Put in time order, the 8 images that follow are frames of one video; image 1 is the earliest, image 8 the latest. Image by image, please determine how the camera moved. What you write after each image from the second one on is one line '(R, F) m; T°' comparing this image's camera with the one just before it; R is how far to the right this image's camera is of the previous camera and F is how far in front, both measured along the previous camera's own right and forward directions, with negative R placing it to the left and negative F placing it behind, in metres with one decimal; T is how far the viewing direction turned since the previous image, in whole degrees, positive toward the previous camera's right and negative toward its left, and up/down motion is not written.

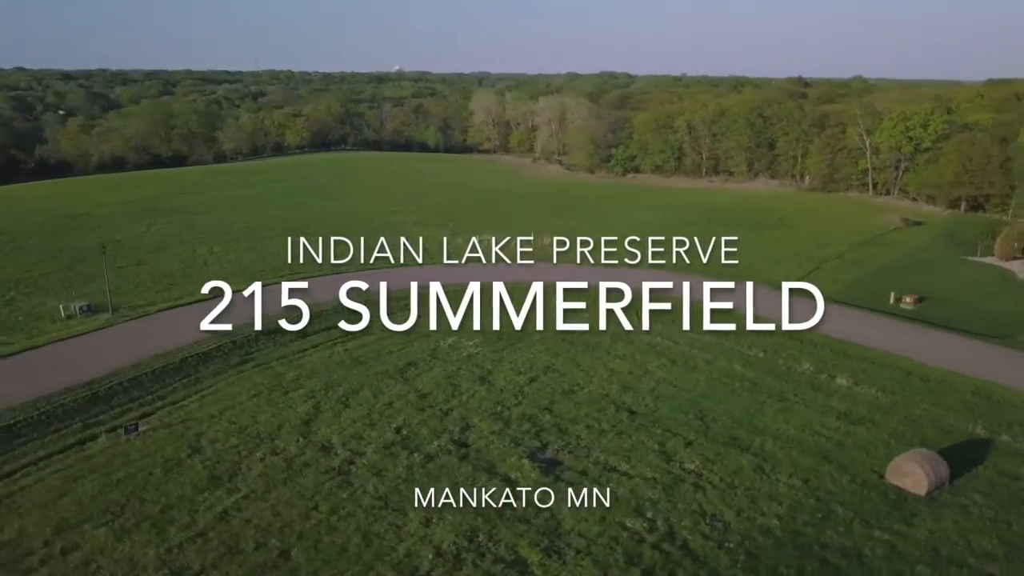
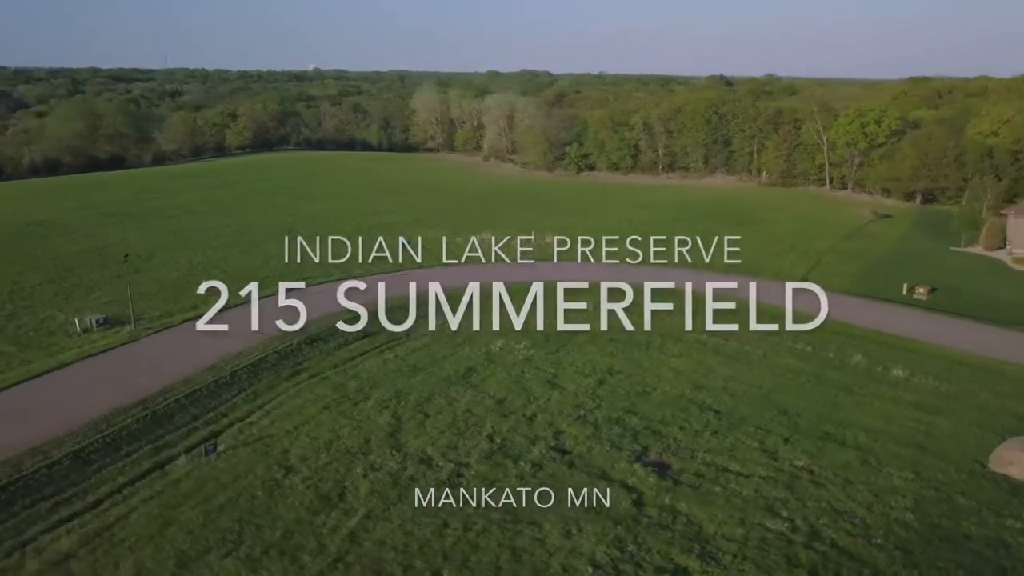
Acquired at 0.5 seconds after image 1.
(-3.2, +0.6) m; +5°
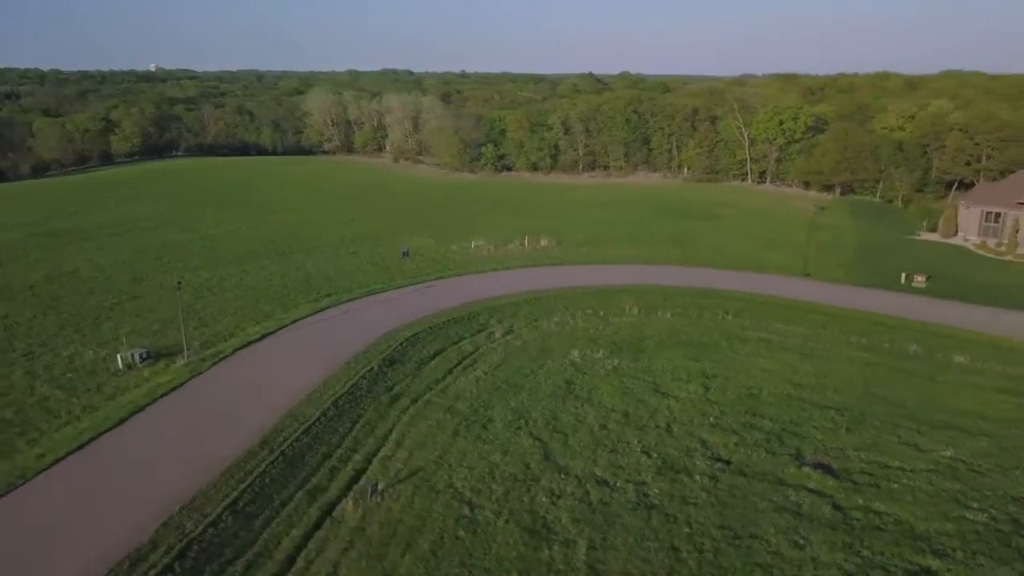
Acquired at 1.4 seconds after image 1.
(-5.1, +0.9) m; +9°
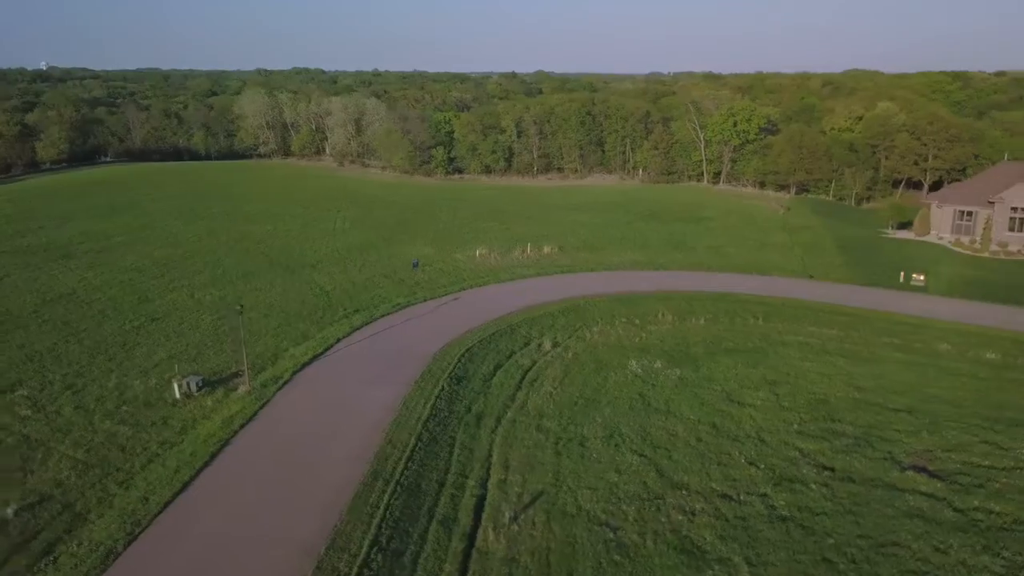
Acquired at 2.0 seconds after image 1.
(-3.4, +0.3) m; +6°
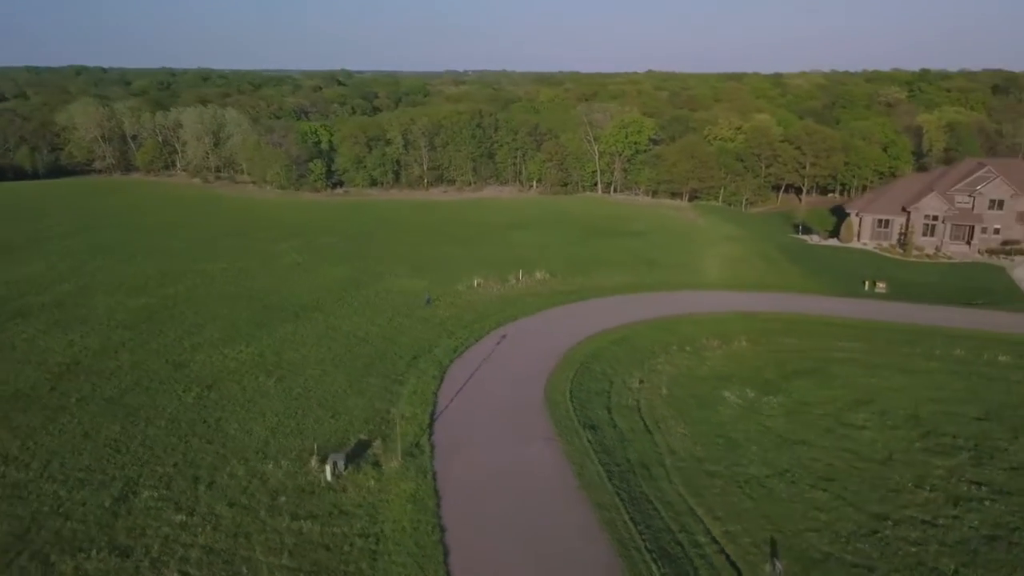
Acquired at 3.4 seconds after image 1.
(-7.1, +0.9) m; +13°
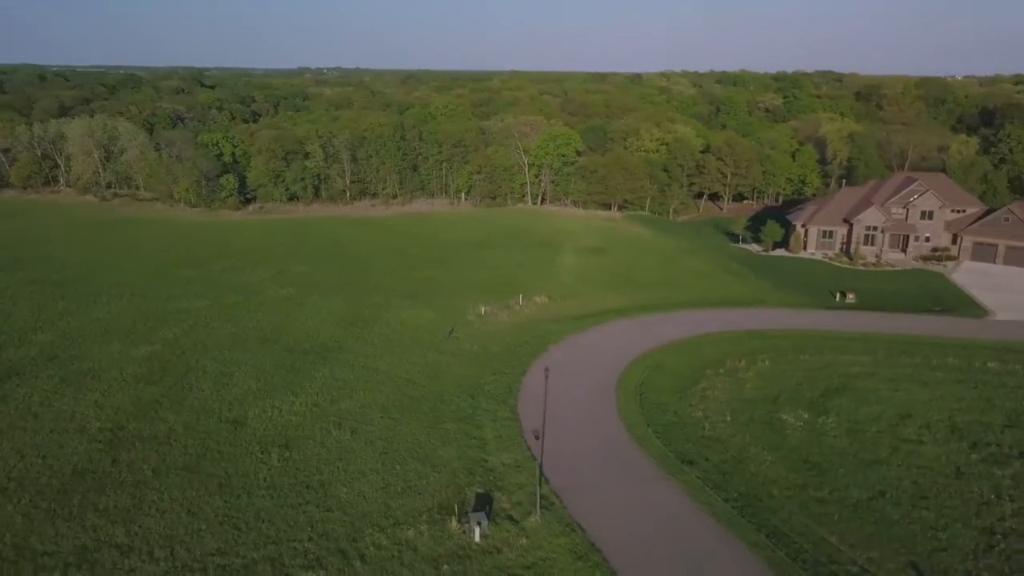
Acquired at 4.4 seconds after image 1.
(-5.4, +0.3) m; +10°
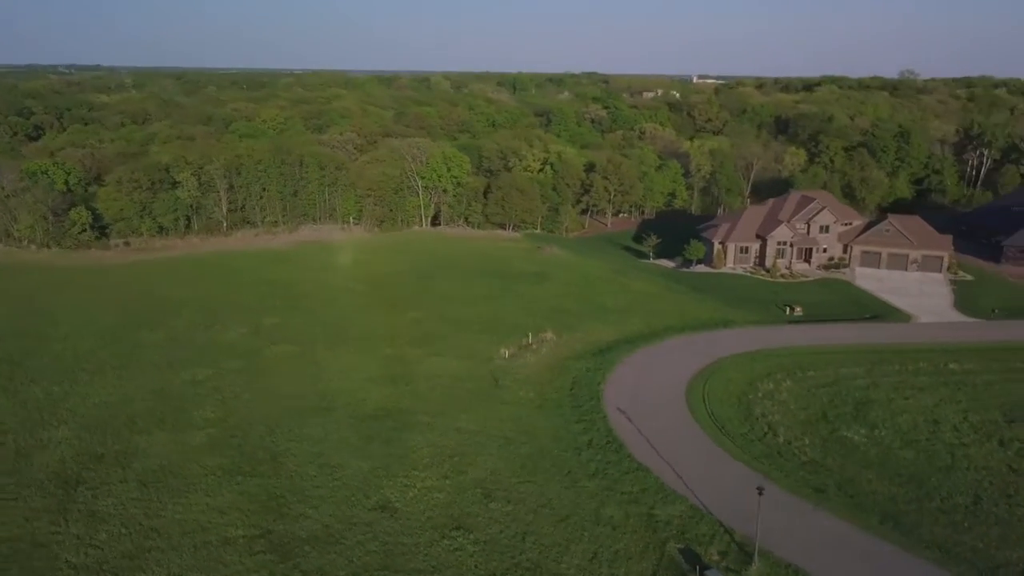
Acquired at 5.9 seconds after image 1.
(-9.1, +0.6) m; +15°
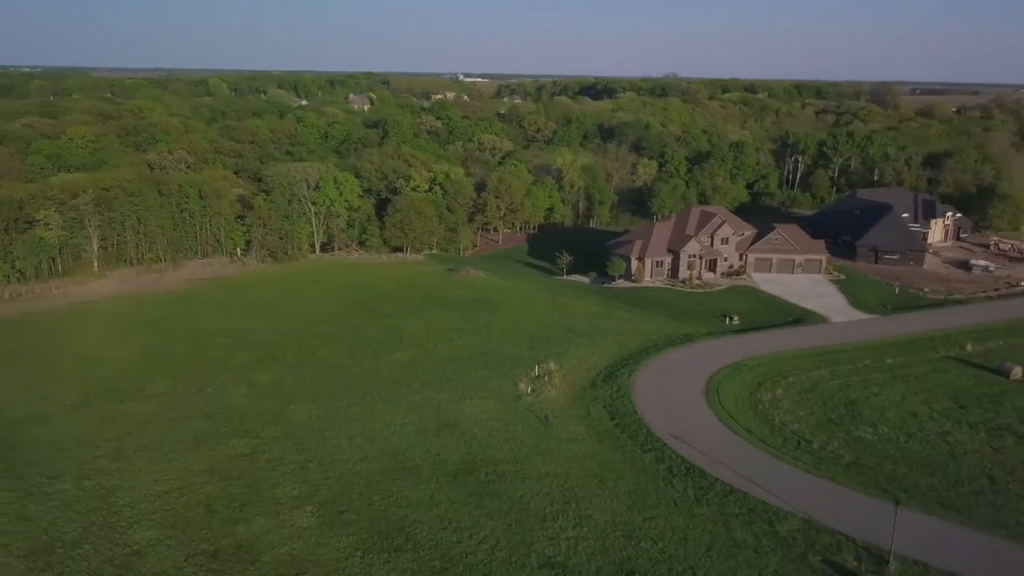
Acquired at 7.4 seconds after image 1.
(-9.2, +0.3) m; +15°
